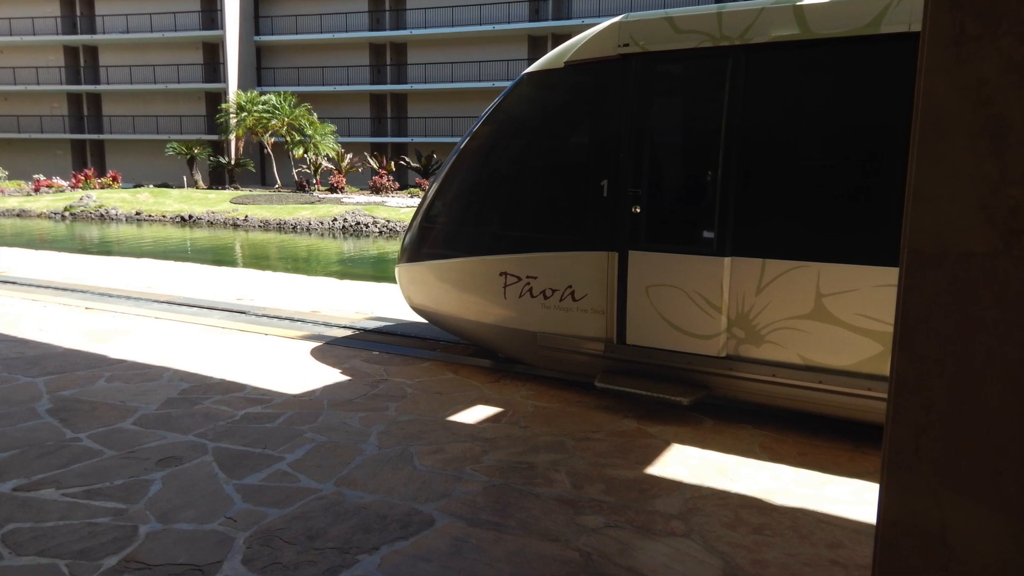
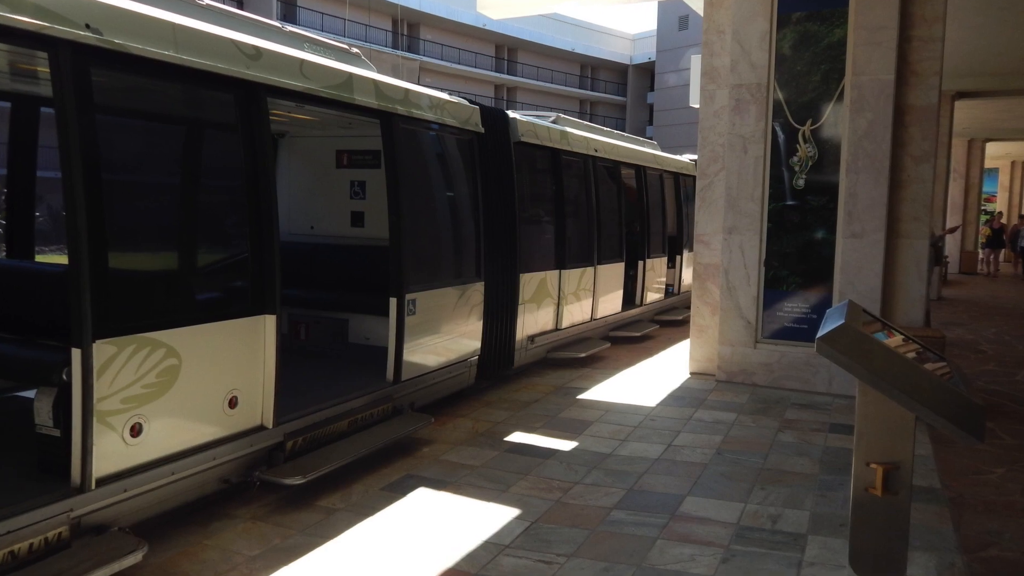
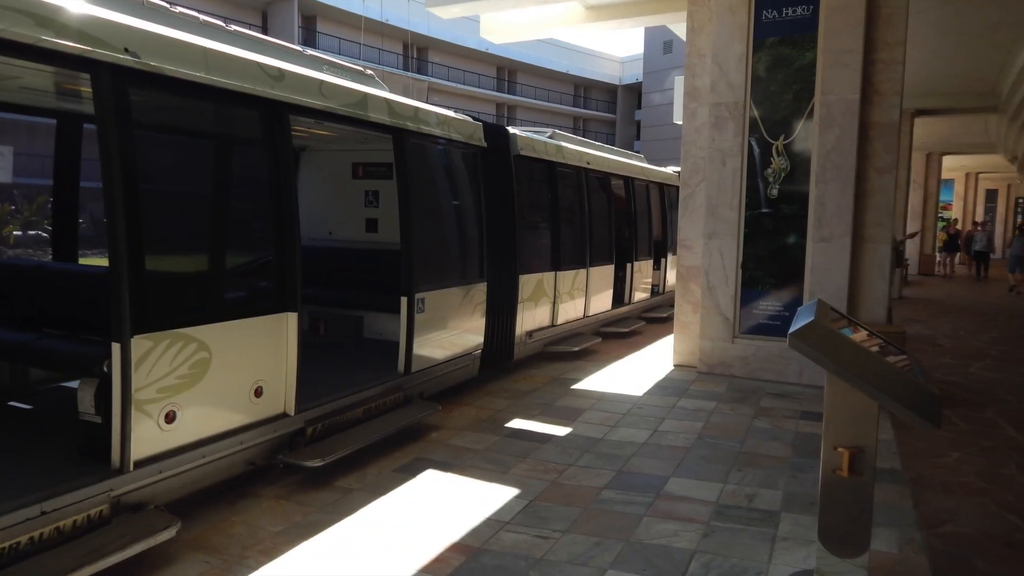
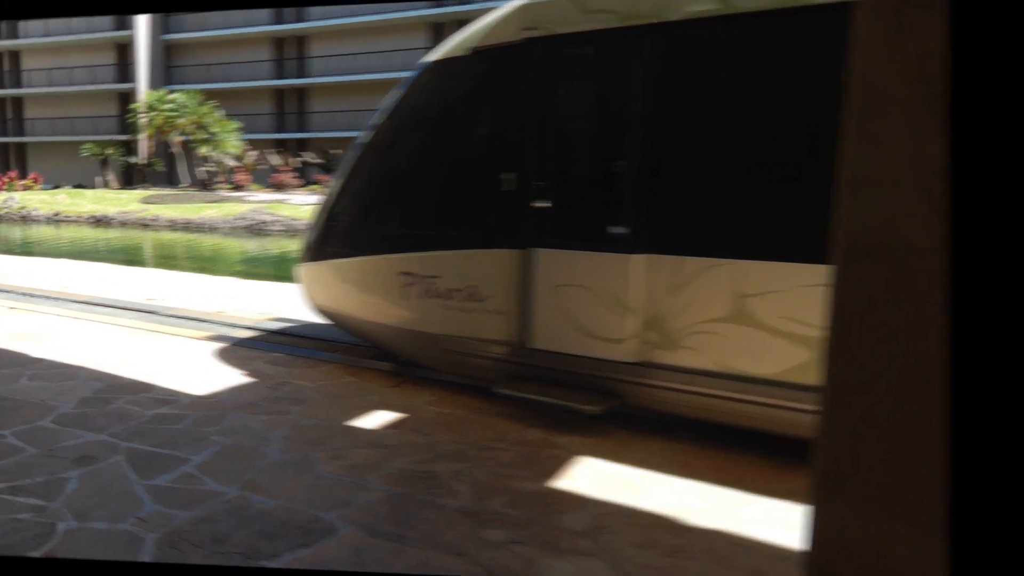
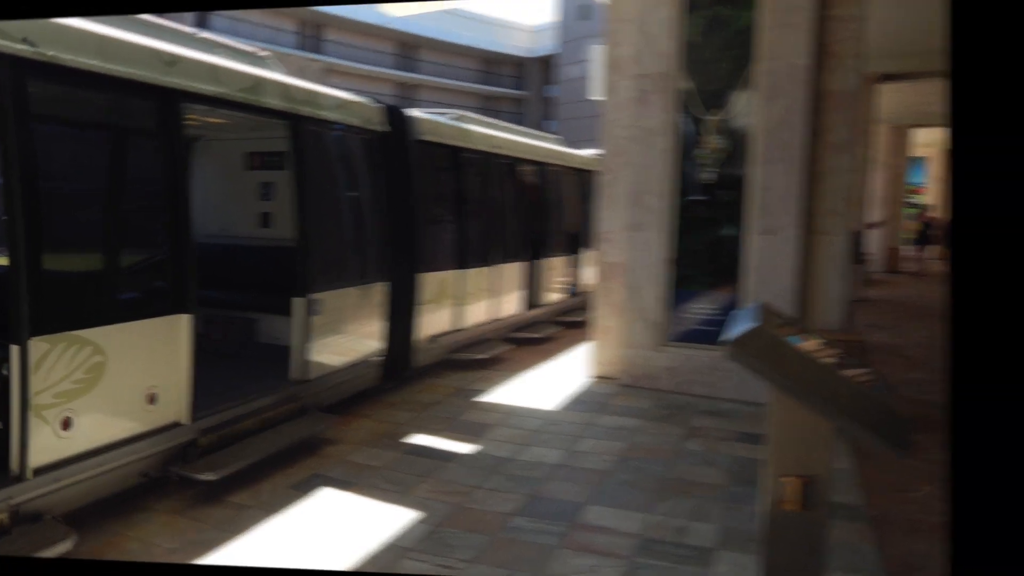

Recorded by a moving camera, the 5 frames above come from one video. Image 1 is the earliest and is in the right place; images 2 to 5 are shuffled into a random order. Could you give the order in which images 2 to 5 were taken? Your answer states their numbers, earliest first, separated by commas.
4, 3, 2, 5
